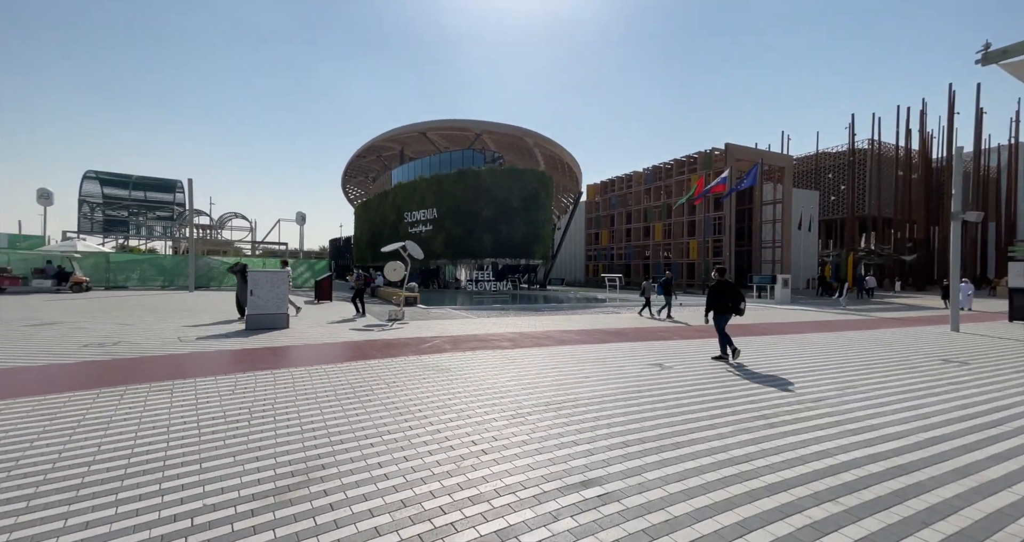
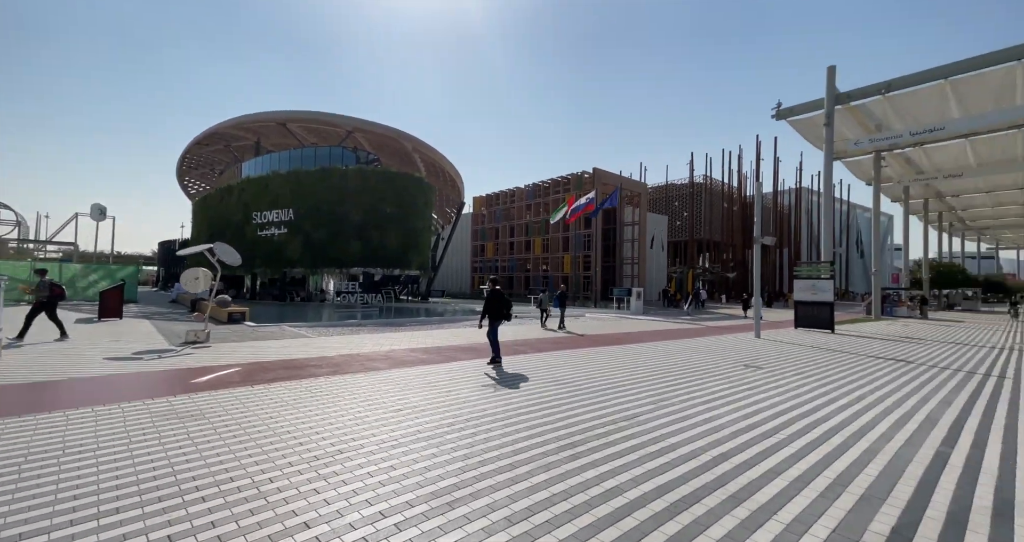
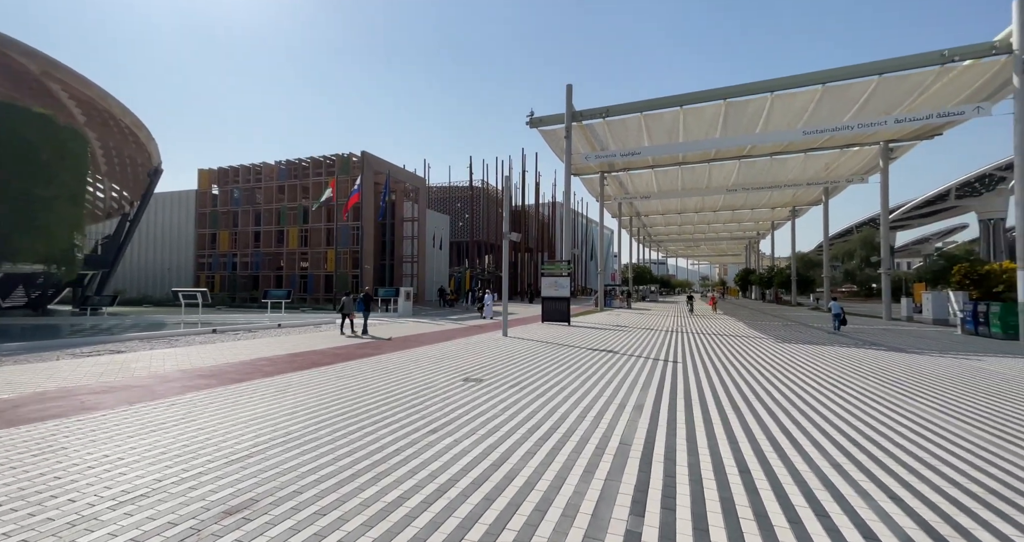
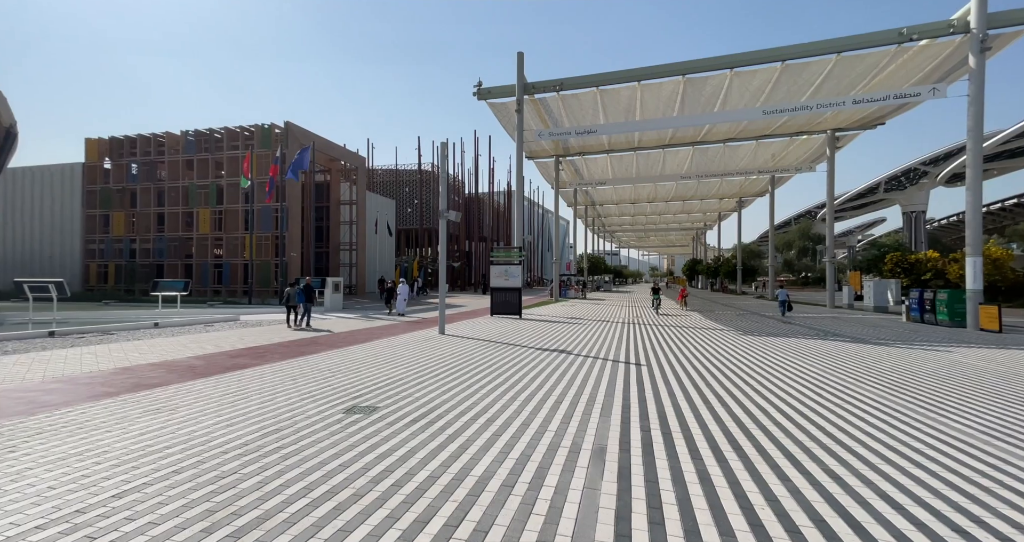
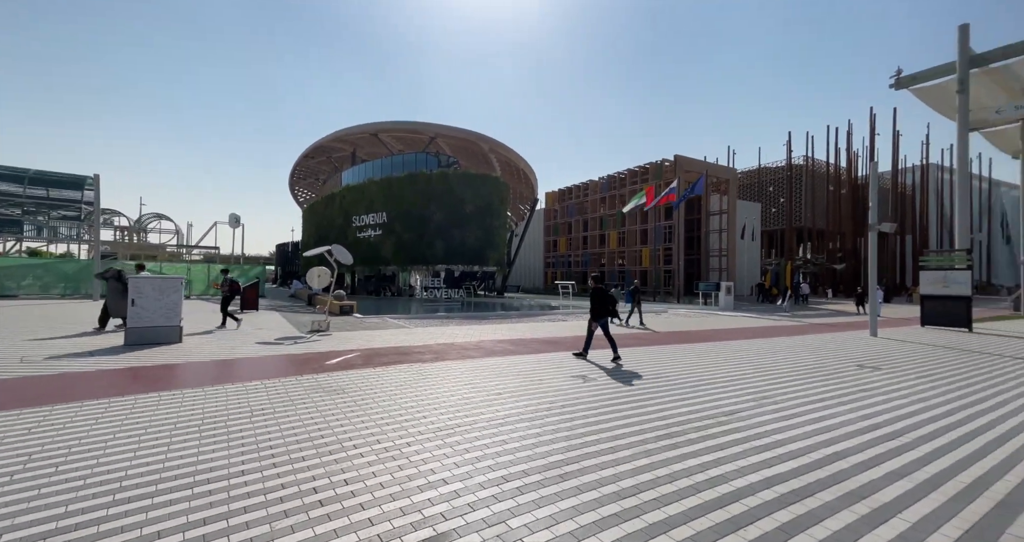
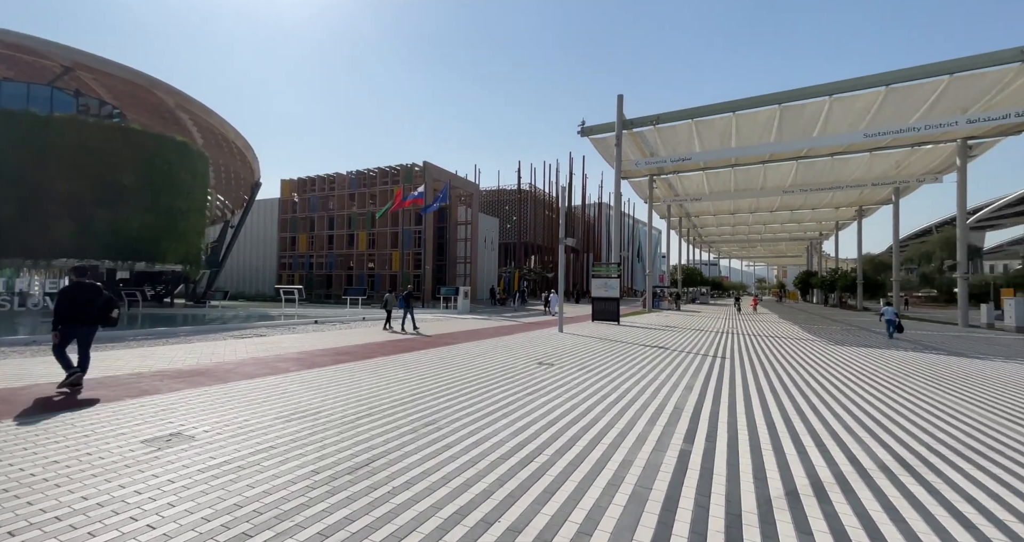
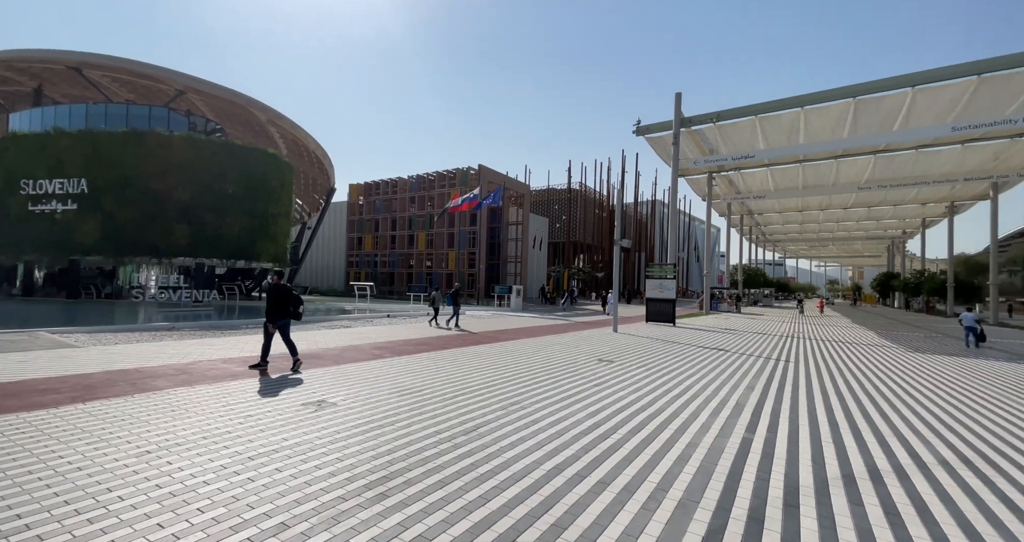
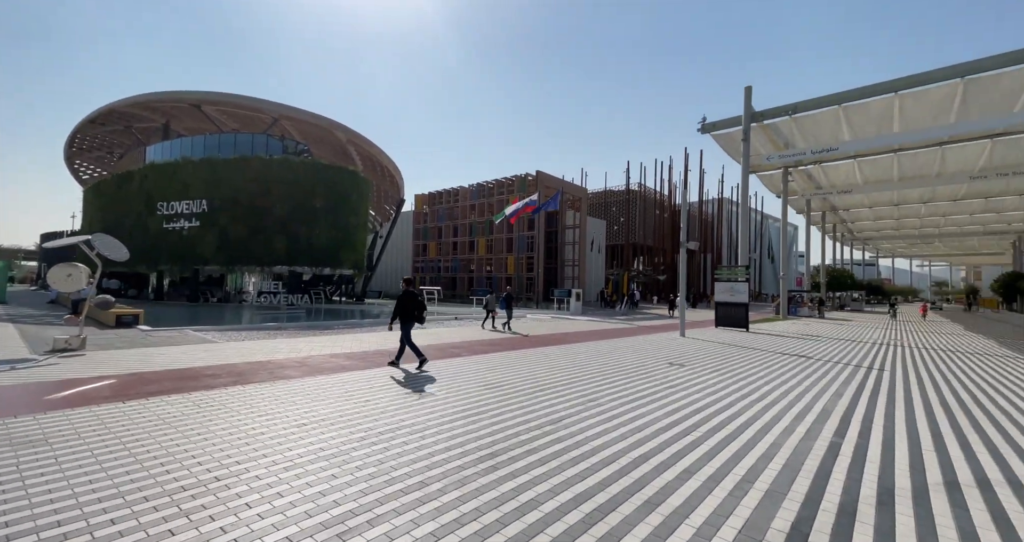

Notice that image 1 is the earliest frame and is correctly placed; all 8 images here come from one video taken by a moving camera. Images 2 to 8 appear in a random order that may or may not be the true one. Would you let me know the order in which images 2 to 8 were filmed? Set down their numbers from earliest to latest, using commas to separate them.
5, 2, 8, 7, 6, 3, 4
